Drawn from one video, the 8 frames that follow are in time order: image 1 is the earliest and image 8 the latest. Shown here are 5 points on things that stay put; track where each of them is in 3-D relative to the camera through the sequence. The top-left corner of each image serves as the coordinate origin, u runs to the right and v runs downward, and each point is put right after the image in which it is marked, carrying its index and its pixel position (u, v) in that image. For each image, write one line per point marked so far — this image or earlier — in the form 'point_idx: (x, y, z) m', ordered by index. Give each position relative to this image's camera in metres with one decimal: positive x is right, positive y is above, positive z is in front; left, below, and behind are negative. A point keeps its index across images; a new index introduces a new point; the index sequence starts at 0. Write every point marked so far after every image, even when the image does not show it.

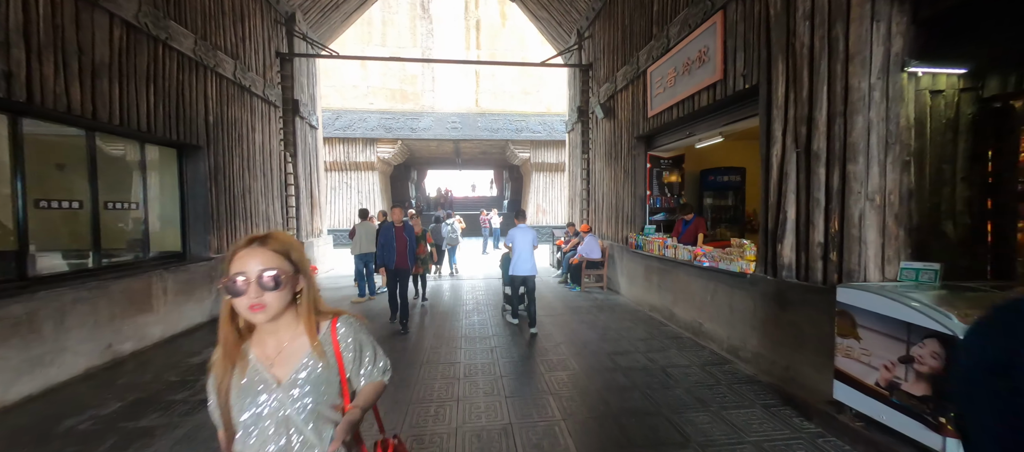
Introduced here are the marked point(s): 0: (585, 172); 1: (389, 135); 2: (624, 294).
0: (+1.6, +1.1, +8.5) m
1: (-4.8, +3.5, +15.5) m
2: (+1.8, -1.1, +6.4) m
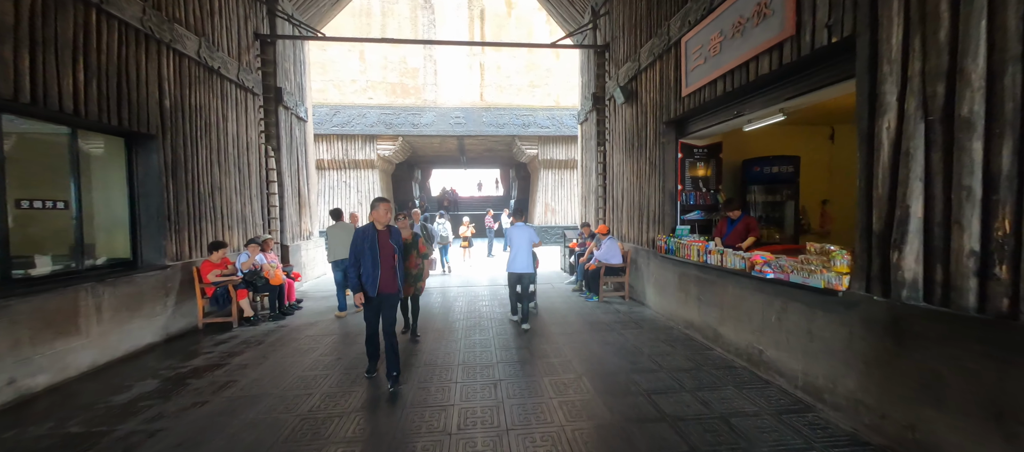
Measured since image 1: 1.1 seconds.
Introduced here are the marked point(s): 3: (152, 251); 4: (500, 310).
0: (+1.7, +1.1, +7.6) m
1: (-4.5, +3.5, +14.7) m
2: (+1.9, -1.1, +5.5) m
3: (-4.1, -0.3, +4.6) m
4: (-0.2, -1.2, +5.9) m
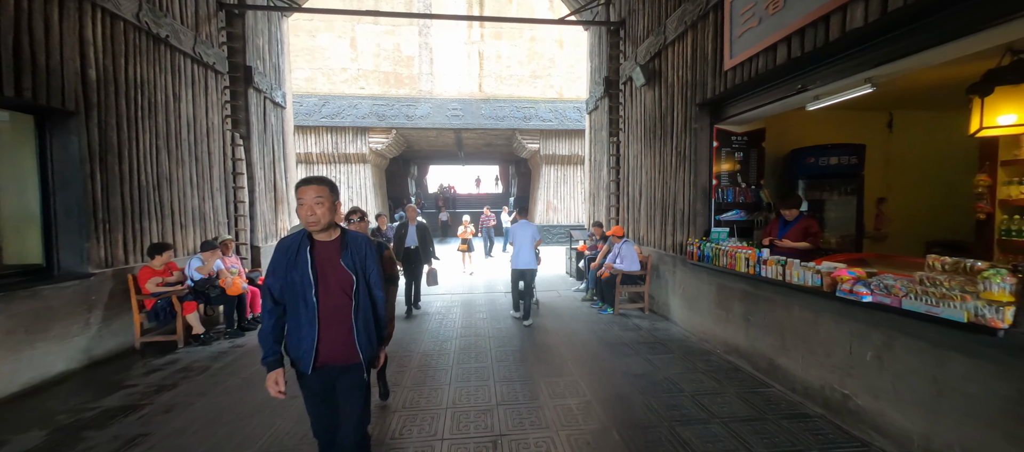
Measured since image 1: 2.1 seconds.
0: (+1.8, +1.1, +6.8) m
1: (-4.5, +3.6, +13.8) m
2: (+1.9, -1.1, +4.6) m
3: (-4.1, -0.3, +3.7) m
4: (-0.1, -1.2, +5.0) m
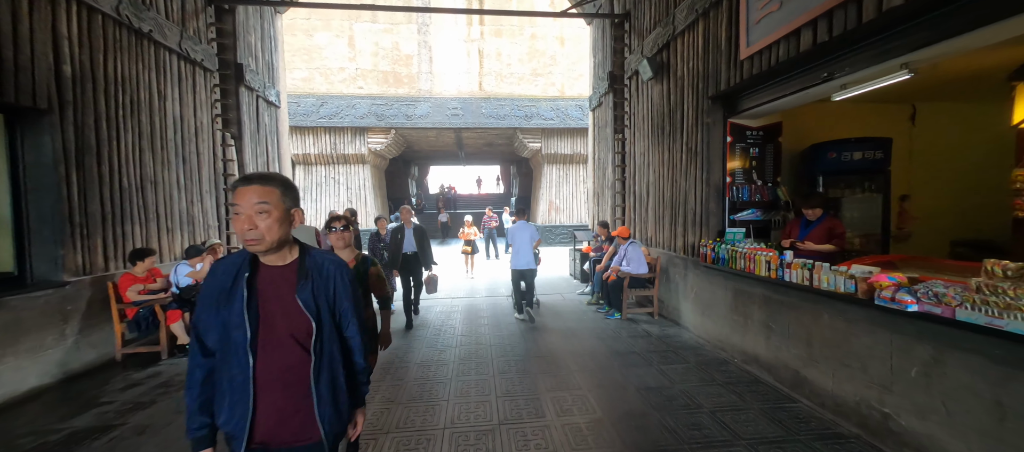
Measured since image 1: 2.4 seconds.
0: (+1.8, +1.1, +6.5) m
1: (-4.5, +3.5, +13.6) m
2: (+2.0, -1.1, +4.4) m
3: (-4.1, -0.3, +3.5) m
4: (-0.1, -1.2, +4.8) m
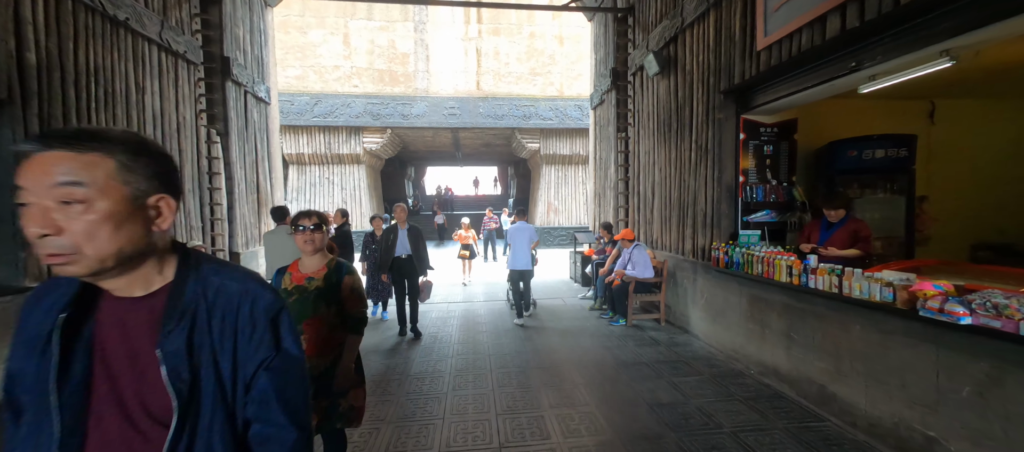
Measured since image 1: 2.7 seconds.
0: (+1.8, +1.1, +6.3) m
1: (-4.5, +3.5, +13.3) m
2: (+2.0, -1.1, +4.1) m
3: (-4.1, -0.3, +3.2) m
4: (-0.1, -1.3, +4.5) m
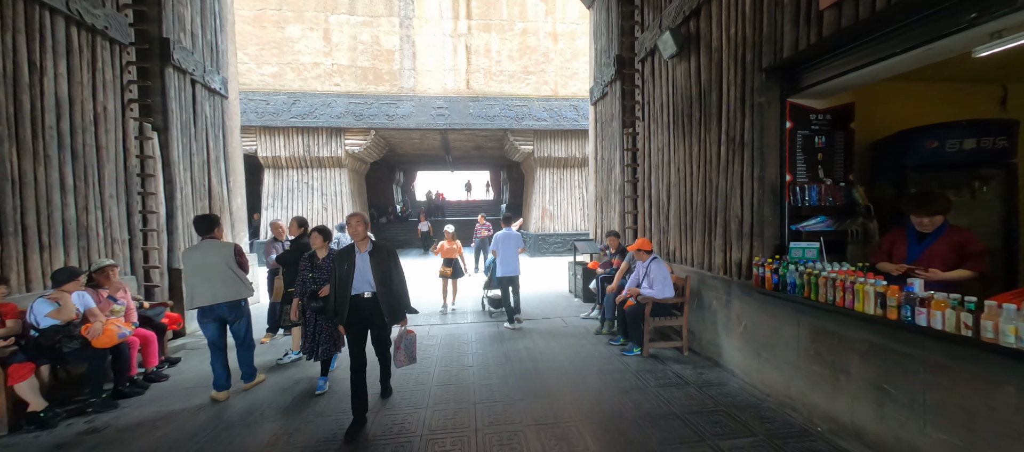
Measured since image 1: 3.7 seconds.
0: (+1.7, +1.0, +5.5) m
1: (-4.8, +3.2, +12.5) m
2: (+1.9, -1.2, +3.3) m
3: (-4.1, -0.4, +2.3) m
4: (-0.2, -1.4, +3.7) m
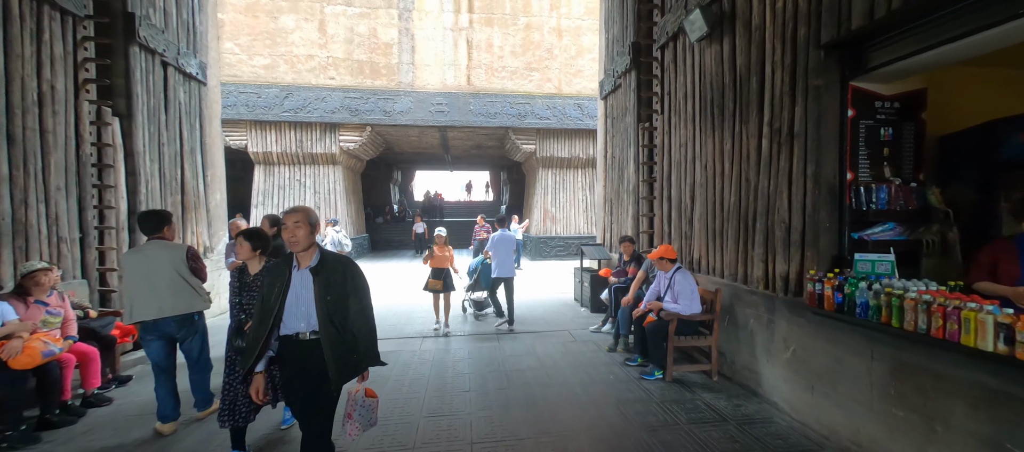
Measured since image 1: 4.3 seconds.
0: (+1.7, +0.9, +5.0) m
1: (-4.7, +3.2, +12.0) m
2: (+1.9, -1.3, +2.8) m
3: (-4.1, -0.4, +1.8) m
4: (-0.2, -1.4, +3.2) m
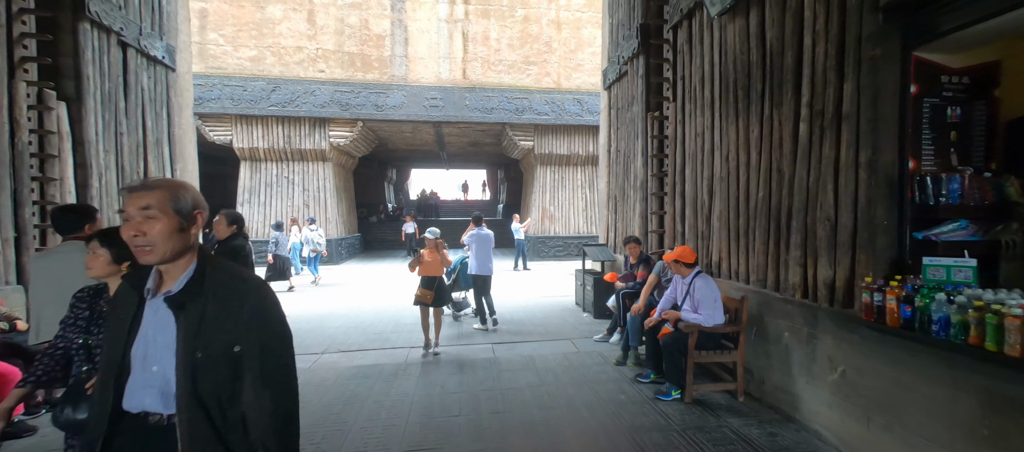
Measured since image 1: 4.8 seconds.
0: (+1.7, +0.9, +4.6) m
1: (-4.8, +3.2, +11.5) m
2: (+1.9, -1.3, +2.4) m
3: (-4.1, -0.4, +1.3) m
4: (-0.2, -1.4, +2.7) m
